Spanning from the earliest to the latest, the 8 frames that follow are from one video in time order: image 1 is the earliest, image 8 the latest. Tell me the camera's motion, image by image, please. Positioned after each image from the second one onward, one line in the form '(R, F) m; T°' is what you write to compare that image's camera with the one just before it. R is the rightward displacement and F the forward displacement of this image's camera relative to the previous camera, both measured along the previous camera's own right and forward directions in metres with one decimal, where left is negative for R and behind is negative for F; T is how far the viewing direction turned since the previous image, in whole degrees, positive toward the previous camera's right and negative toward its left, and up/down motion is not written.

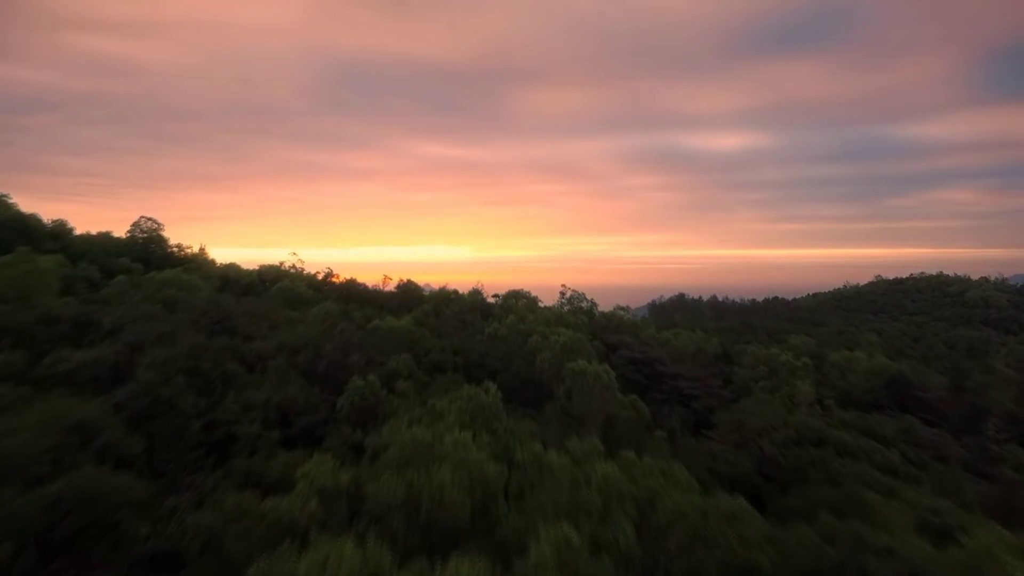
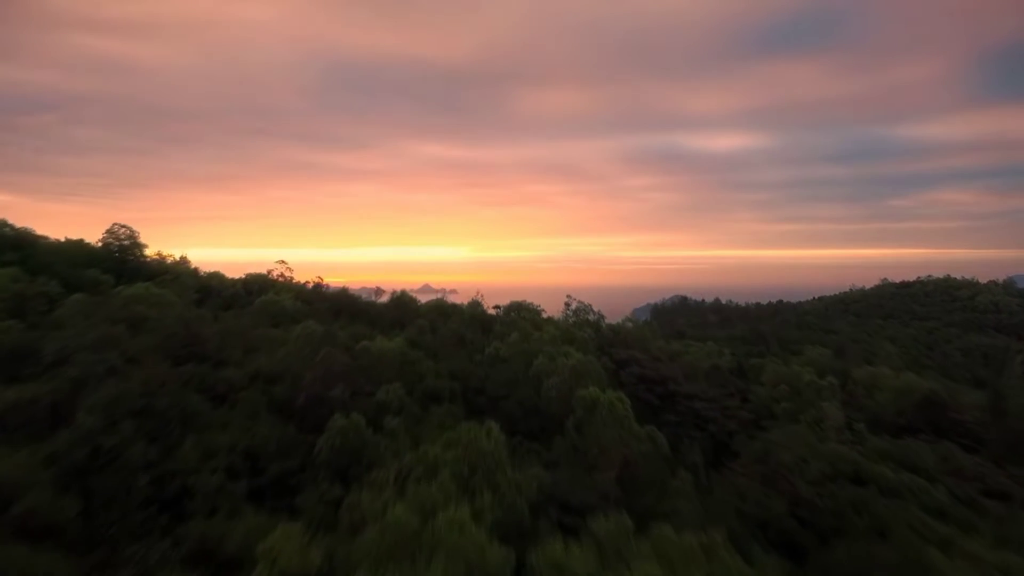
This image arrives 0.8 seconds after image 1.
(-0.1, +0.9) m; 0°
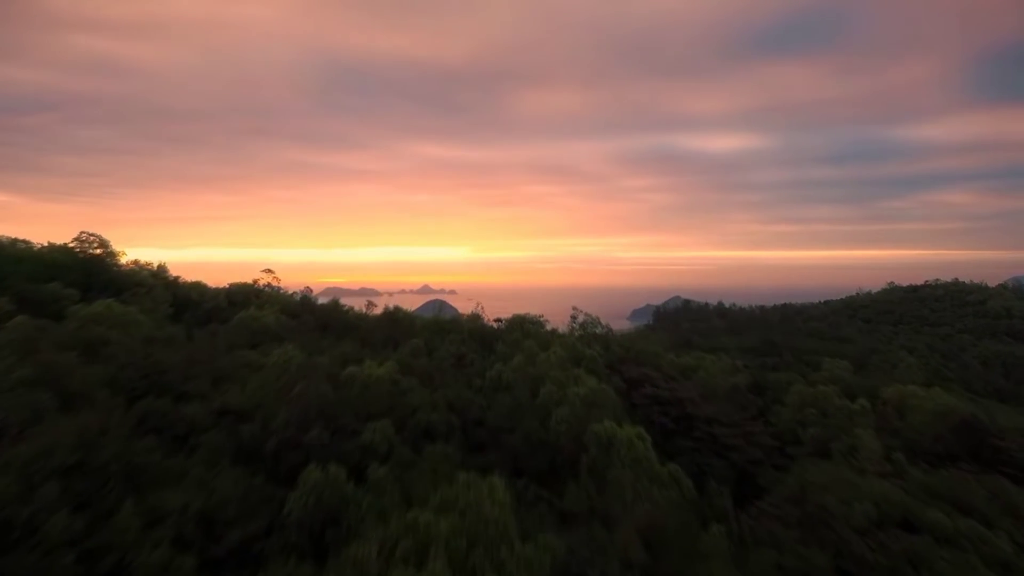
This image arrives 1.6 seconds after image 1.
(-0.1, +1.0) m; 0°
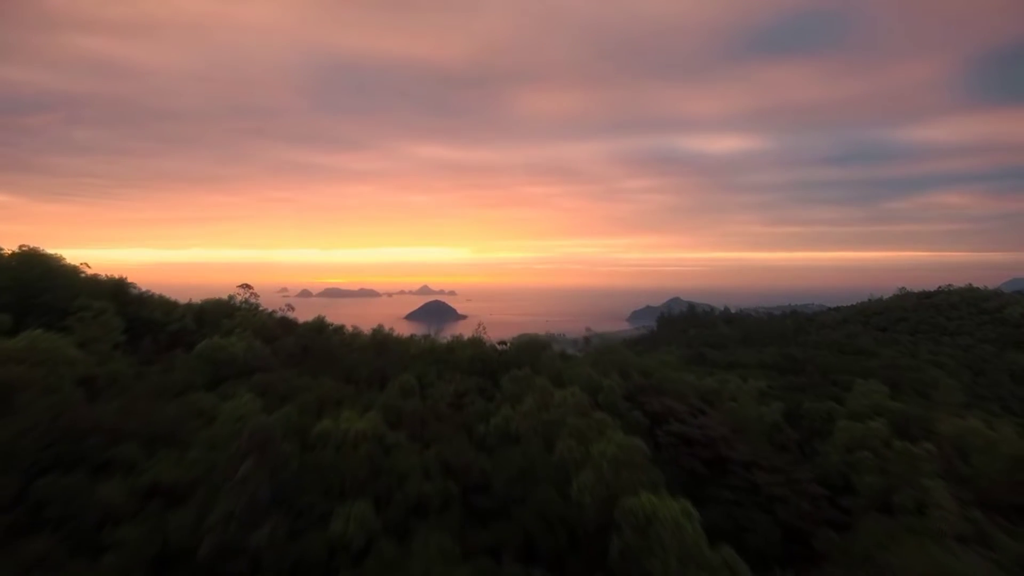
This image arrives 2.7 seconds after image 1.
(-0.1, +1.5) m; 0°
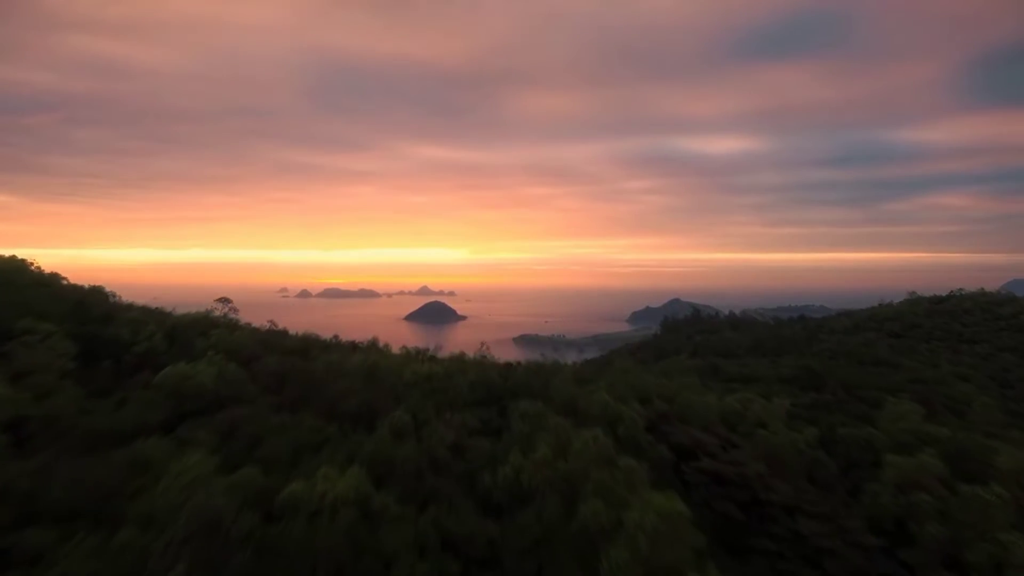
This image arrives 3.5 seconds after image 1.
(-0.1, +1.2) m; 0°
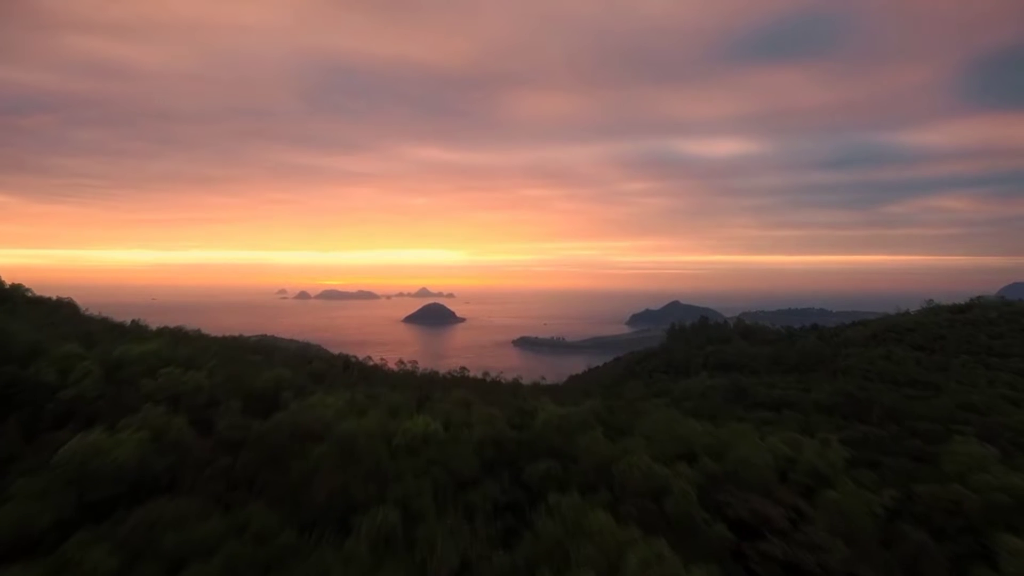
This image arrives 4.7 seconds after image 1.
(-0.2, +1.9) m; 0°
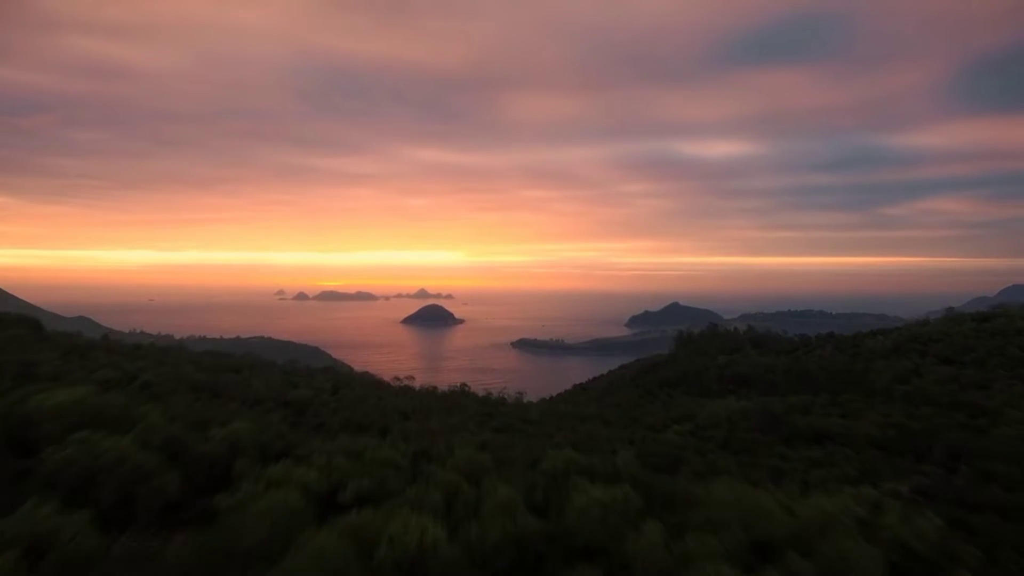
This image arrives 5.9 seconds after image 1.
(-0.3, +2.0) m; 0°
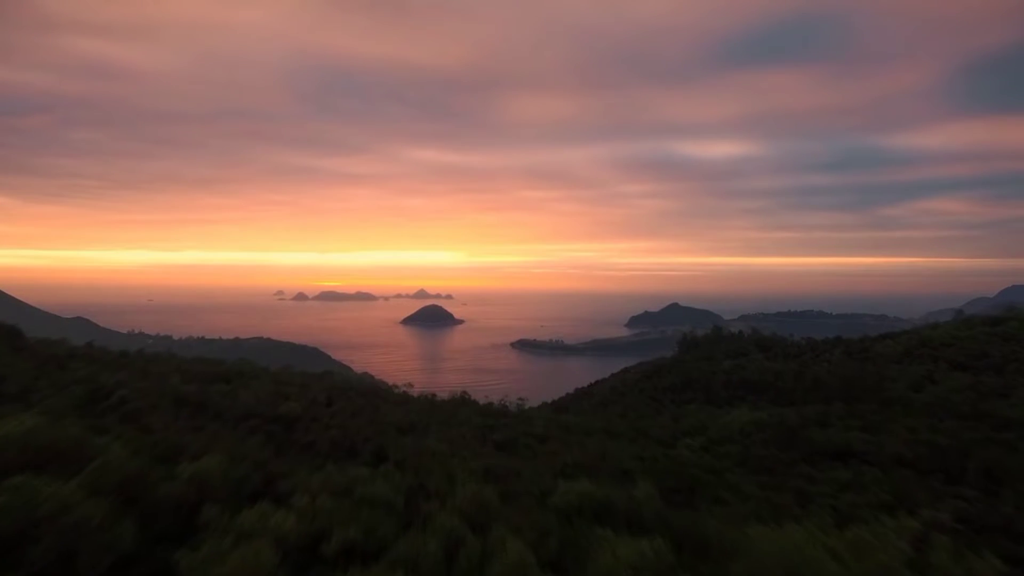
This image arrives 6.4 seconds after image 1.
(-0.1, +1.0) m; 0°
